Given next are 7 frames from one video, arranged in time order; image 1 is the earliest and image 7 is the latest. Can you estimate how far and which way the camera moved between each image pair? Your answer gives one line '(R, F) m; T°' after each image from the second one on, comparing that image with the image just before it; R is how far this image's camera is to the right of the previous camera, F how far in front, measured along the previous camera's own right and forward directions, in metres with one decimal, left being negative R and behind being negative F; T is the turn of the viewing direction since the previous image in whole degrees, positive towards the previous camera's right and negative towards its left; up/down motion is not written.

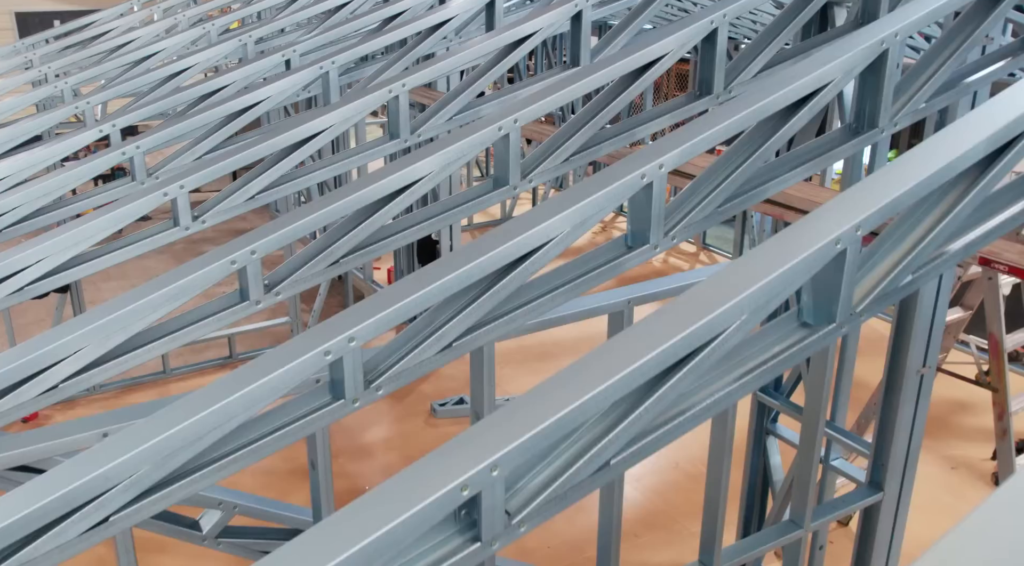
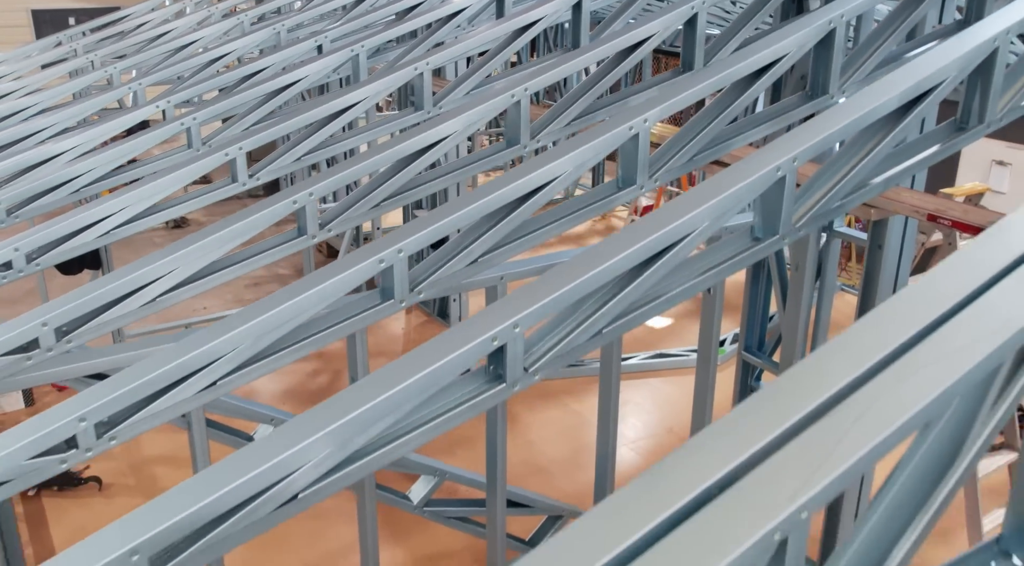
(0.0, -0.6) m; 0°
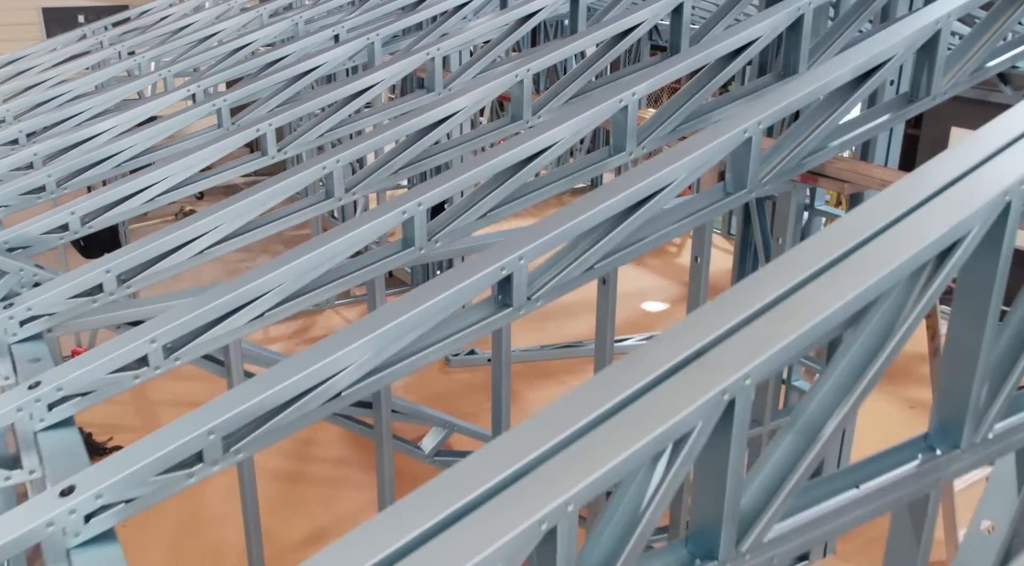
(0.0, -0.4) m; 0°
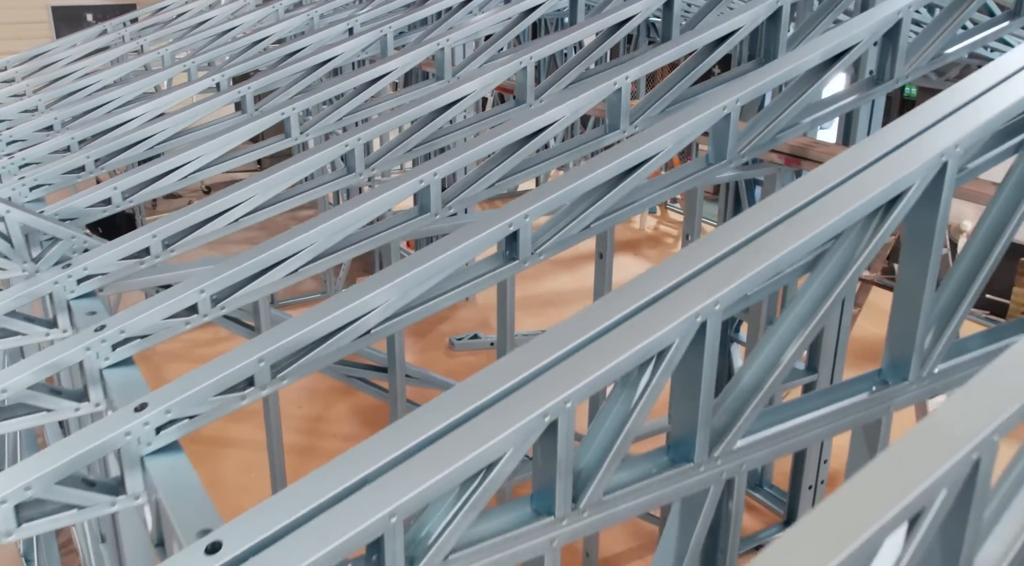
(0.0, -0.4) m; 0°
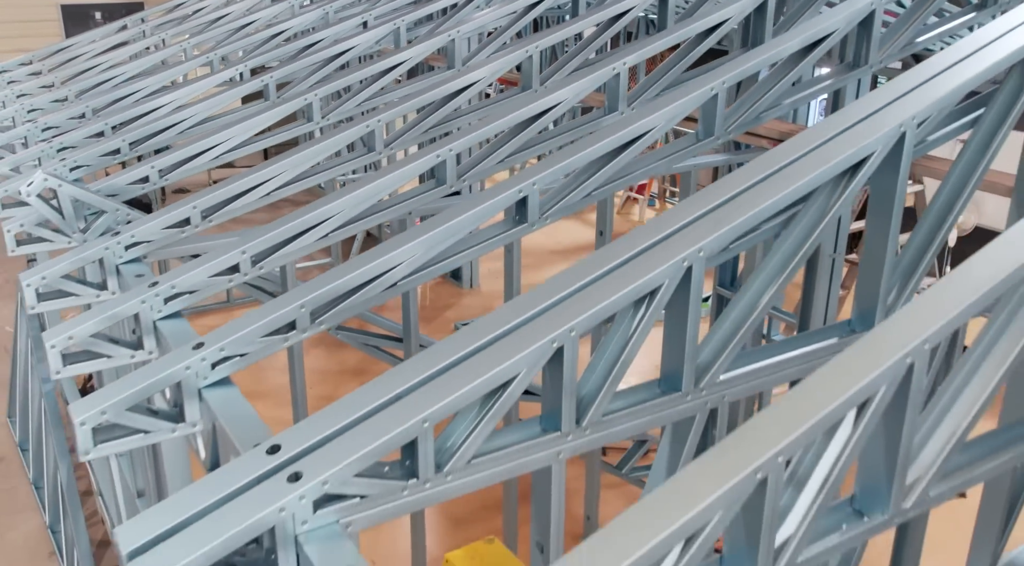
(0.0, -0.4) m; 0°
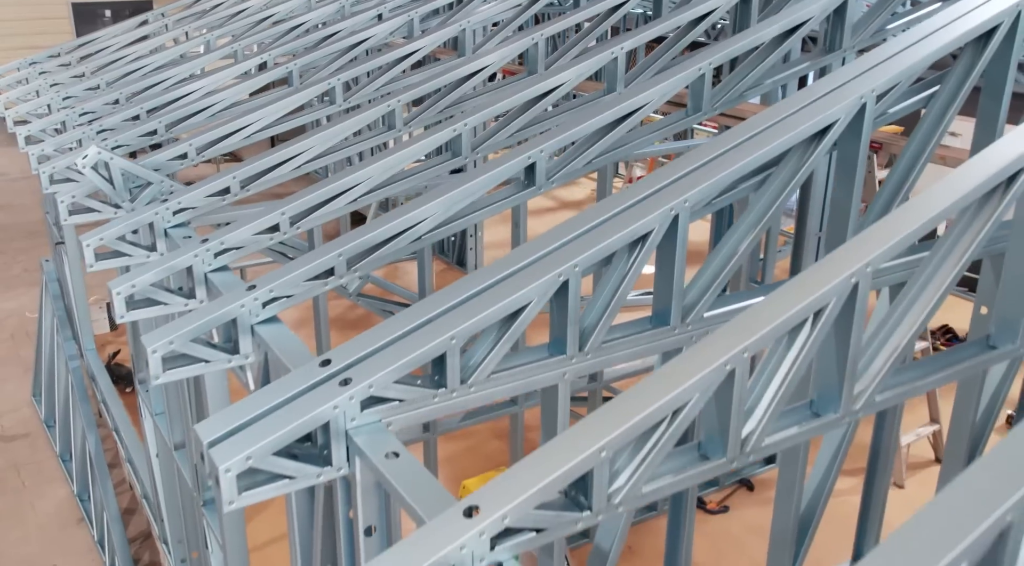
(0.0, -0.5) m; 0°
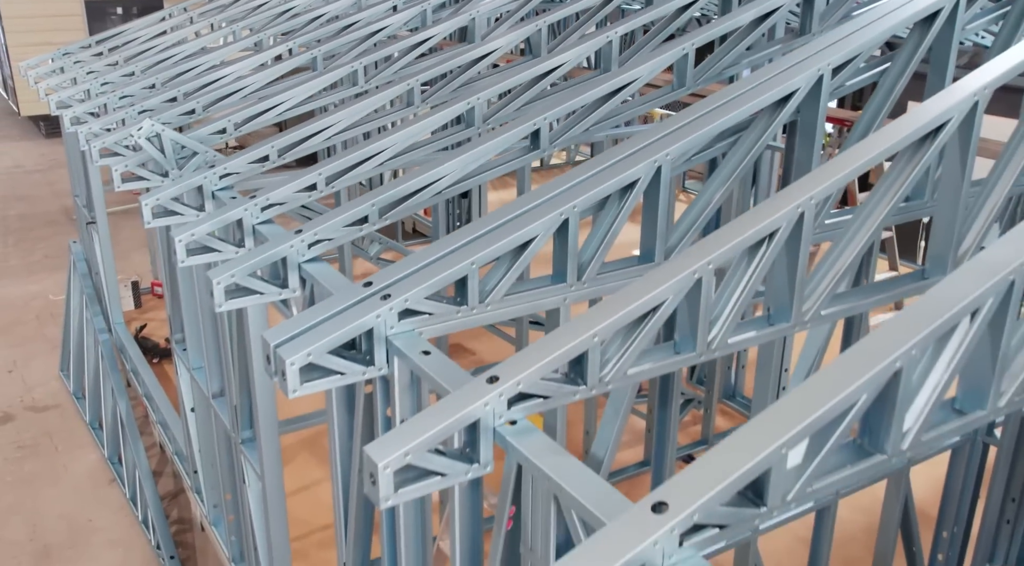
(0.0, -0.6) m; 0°
